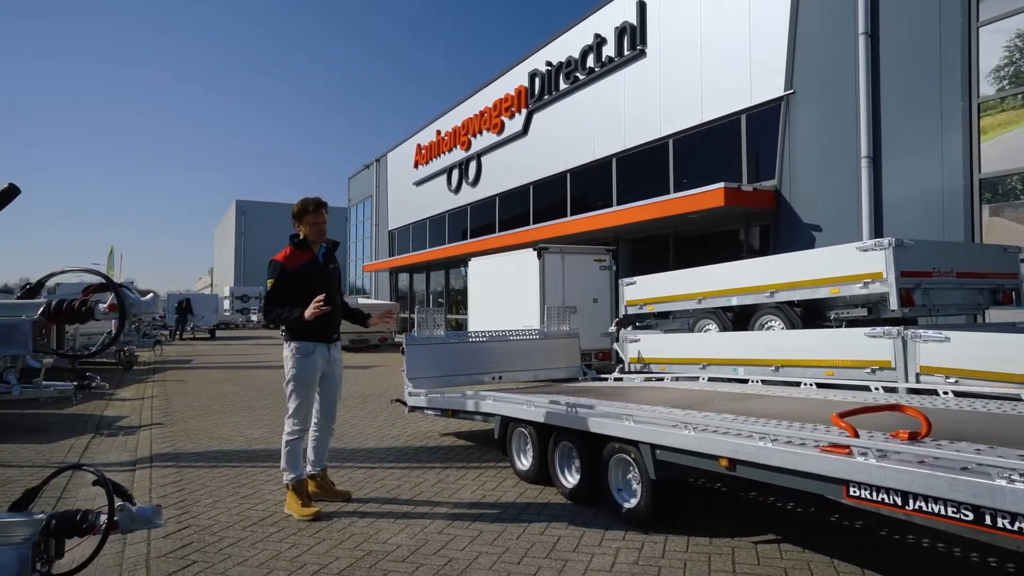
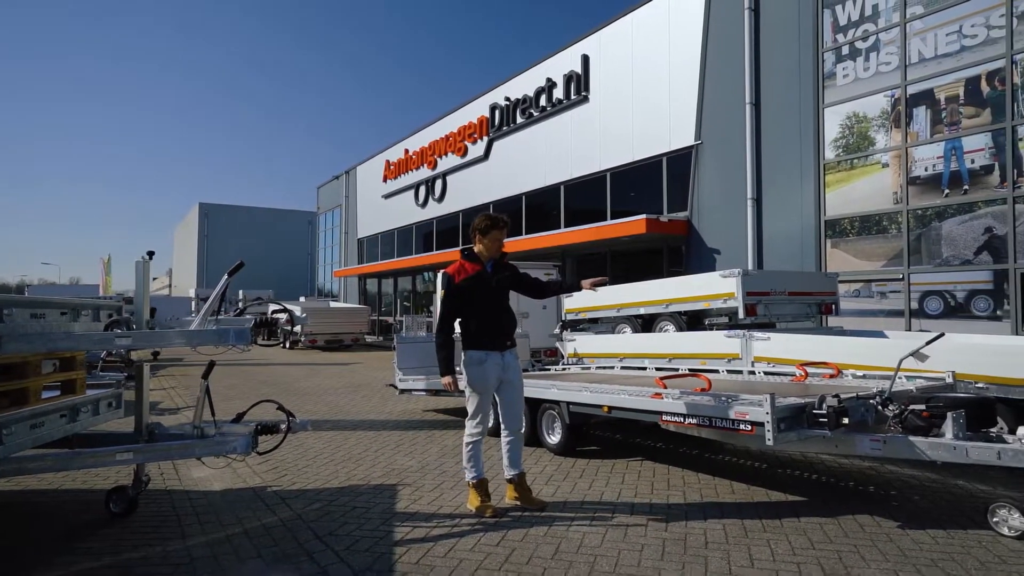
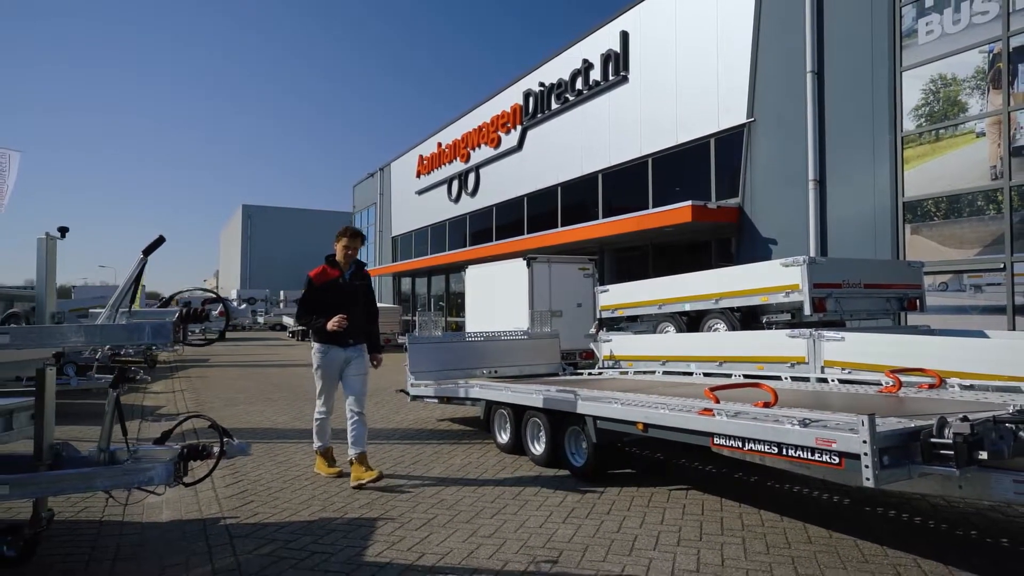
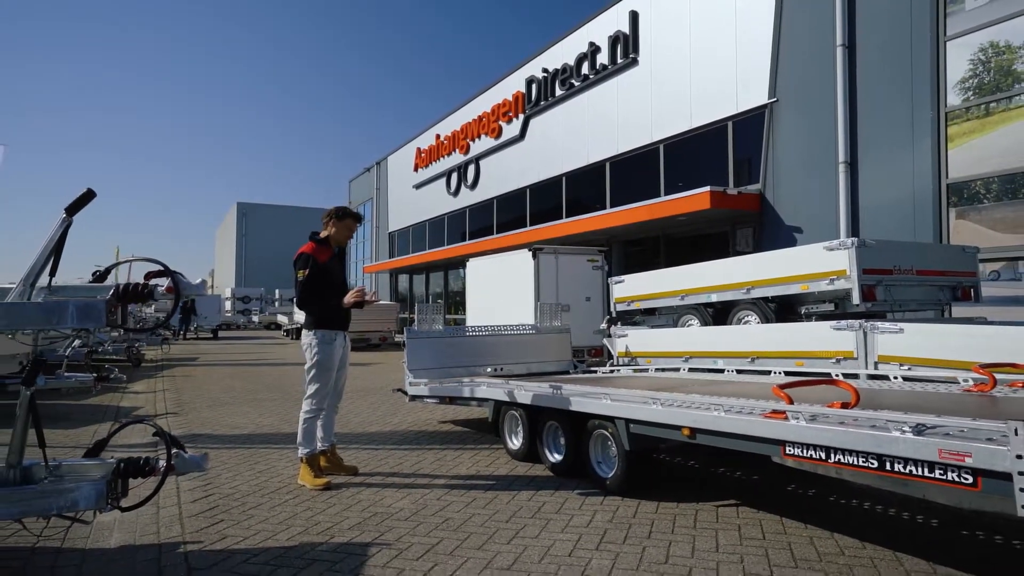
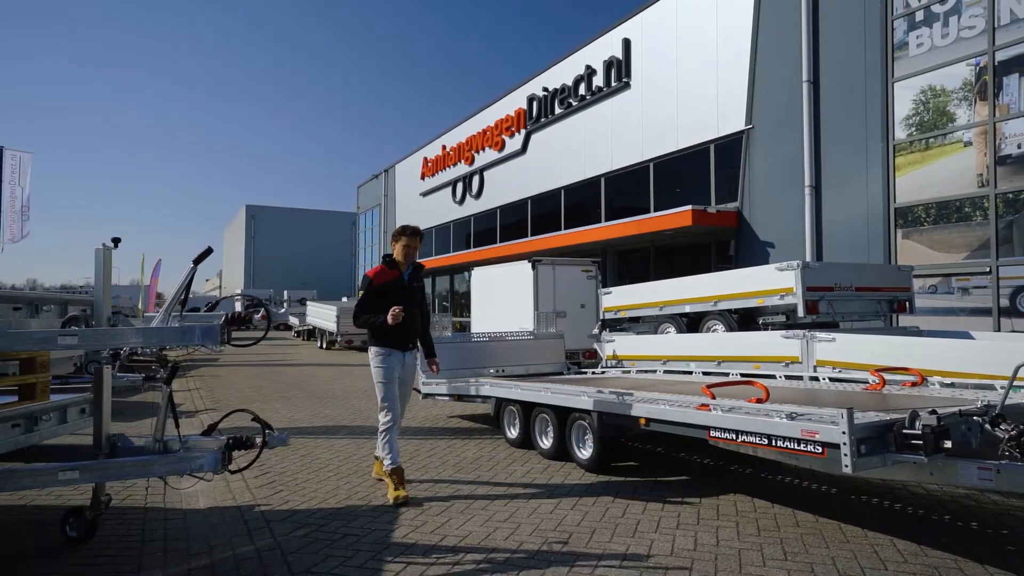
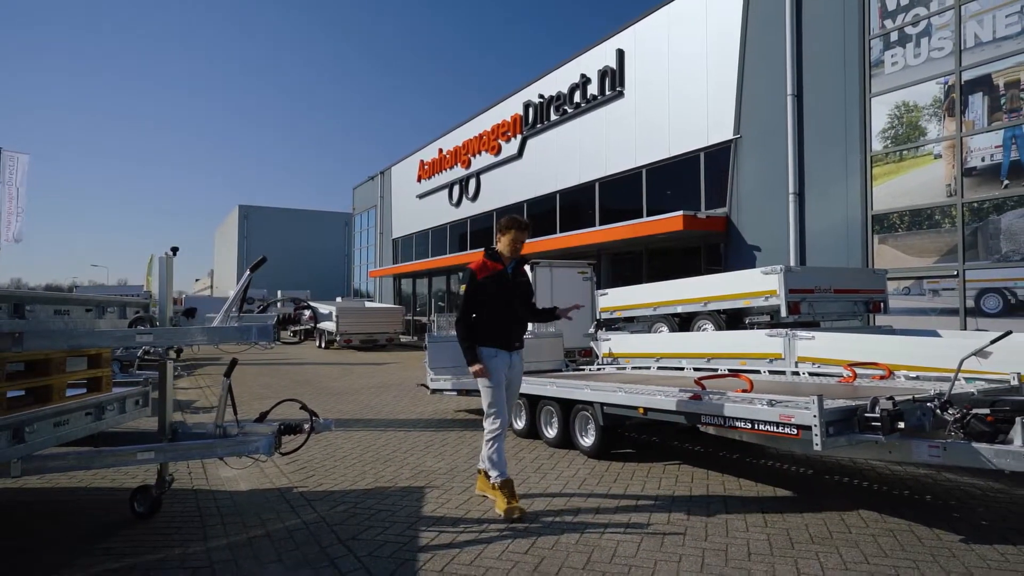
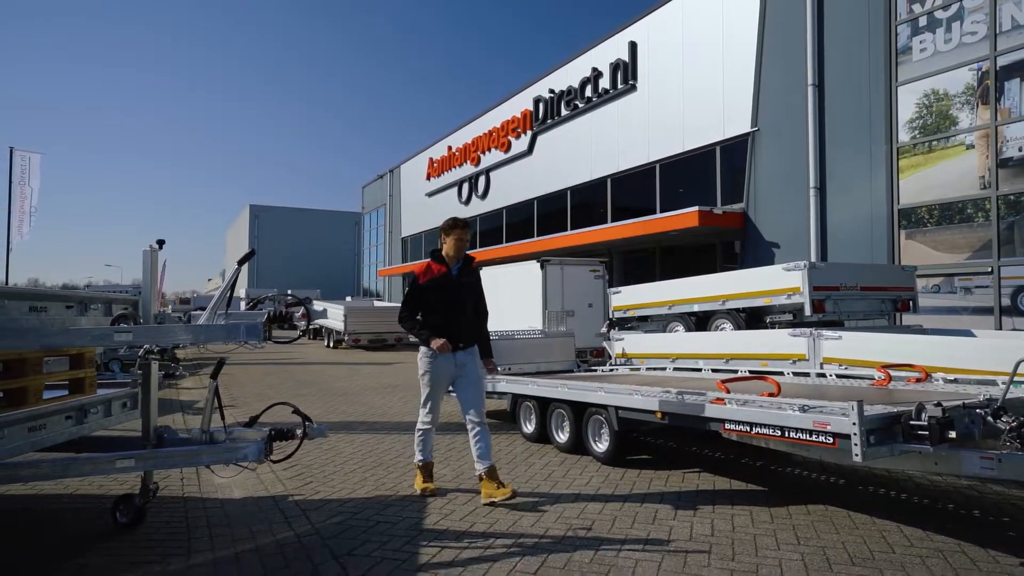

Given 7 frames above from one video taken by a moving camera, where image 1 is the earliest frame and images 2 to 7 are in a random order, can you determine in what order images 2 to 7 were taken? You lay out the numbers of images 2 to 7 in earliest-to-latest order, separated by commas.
4, 3, 5, 7, 6, 2
